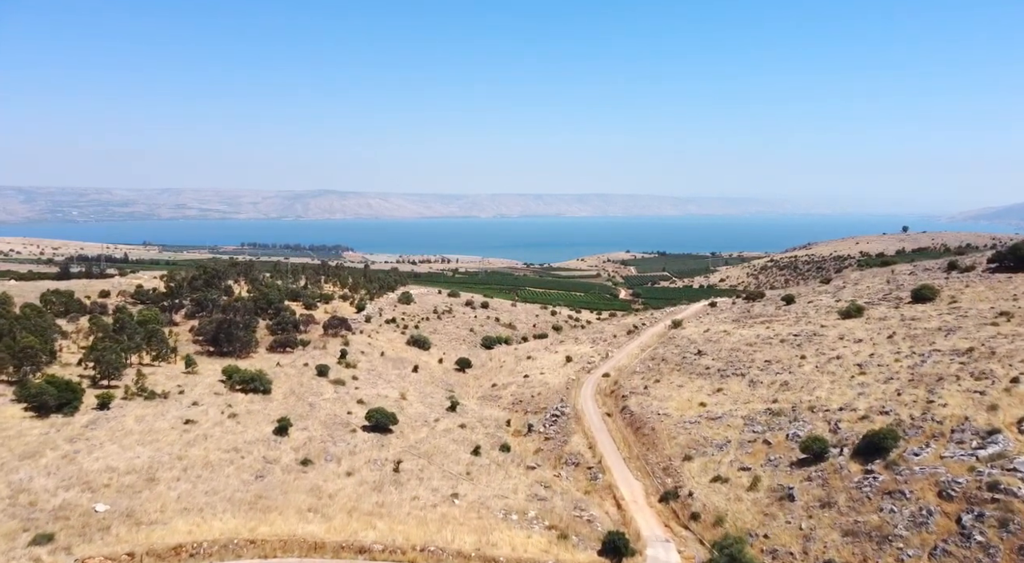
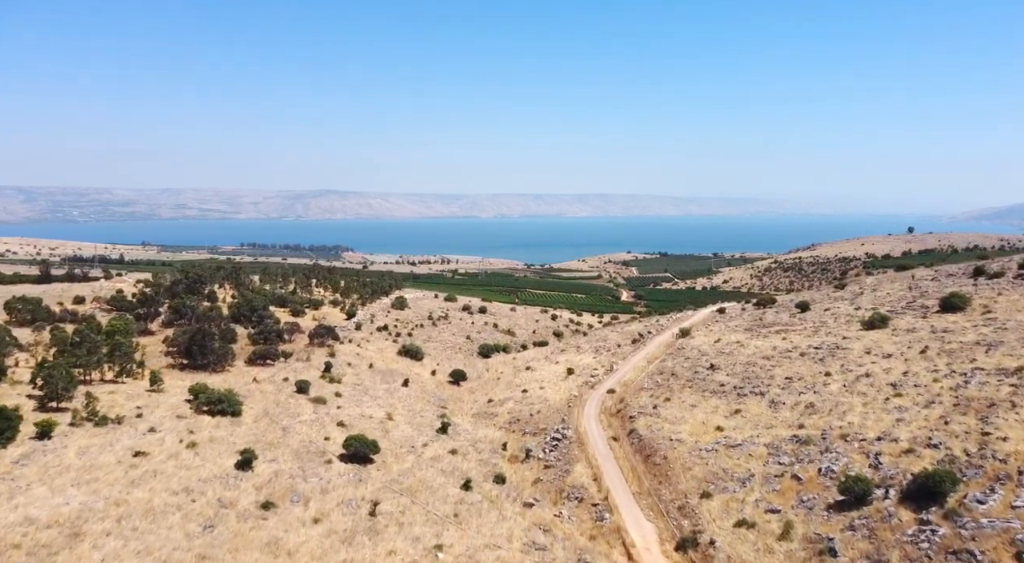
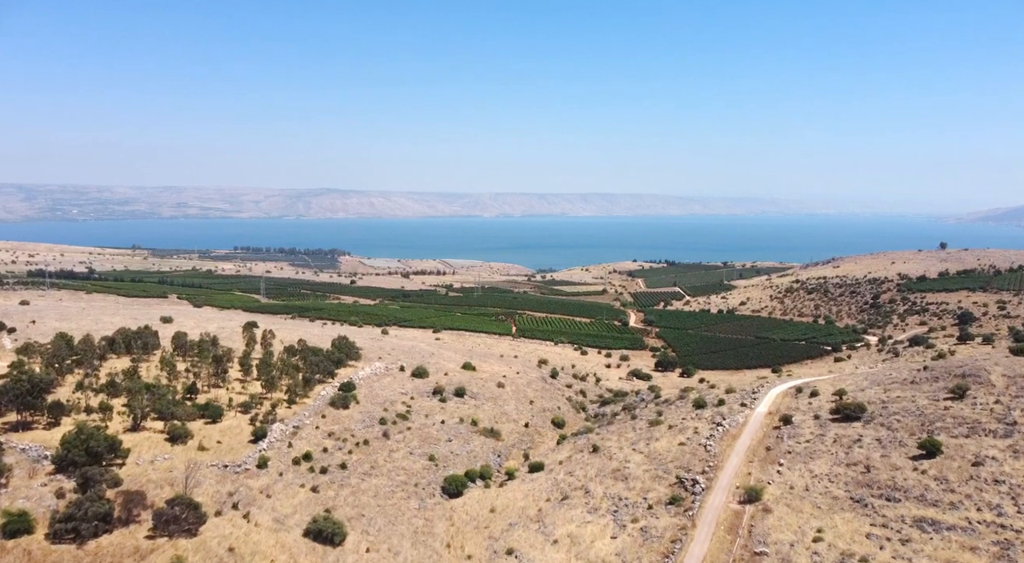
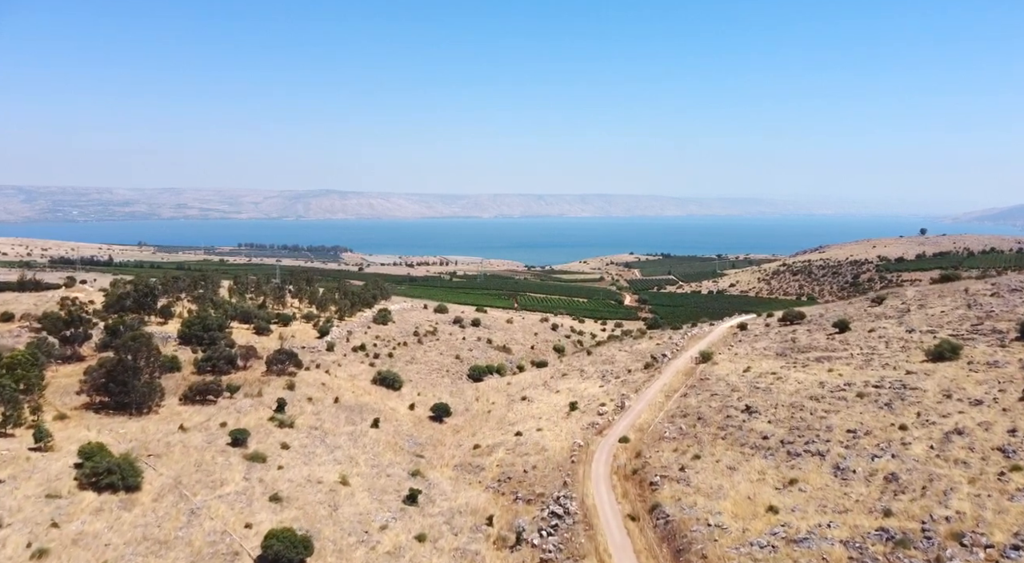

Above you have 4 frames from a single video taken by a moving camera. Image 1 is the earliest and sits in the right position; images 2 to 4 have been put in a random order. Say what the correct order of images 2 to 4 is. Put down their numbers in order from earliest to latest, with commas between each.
2, 4, 3
